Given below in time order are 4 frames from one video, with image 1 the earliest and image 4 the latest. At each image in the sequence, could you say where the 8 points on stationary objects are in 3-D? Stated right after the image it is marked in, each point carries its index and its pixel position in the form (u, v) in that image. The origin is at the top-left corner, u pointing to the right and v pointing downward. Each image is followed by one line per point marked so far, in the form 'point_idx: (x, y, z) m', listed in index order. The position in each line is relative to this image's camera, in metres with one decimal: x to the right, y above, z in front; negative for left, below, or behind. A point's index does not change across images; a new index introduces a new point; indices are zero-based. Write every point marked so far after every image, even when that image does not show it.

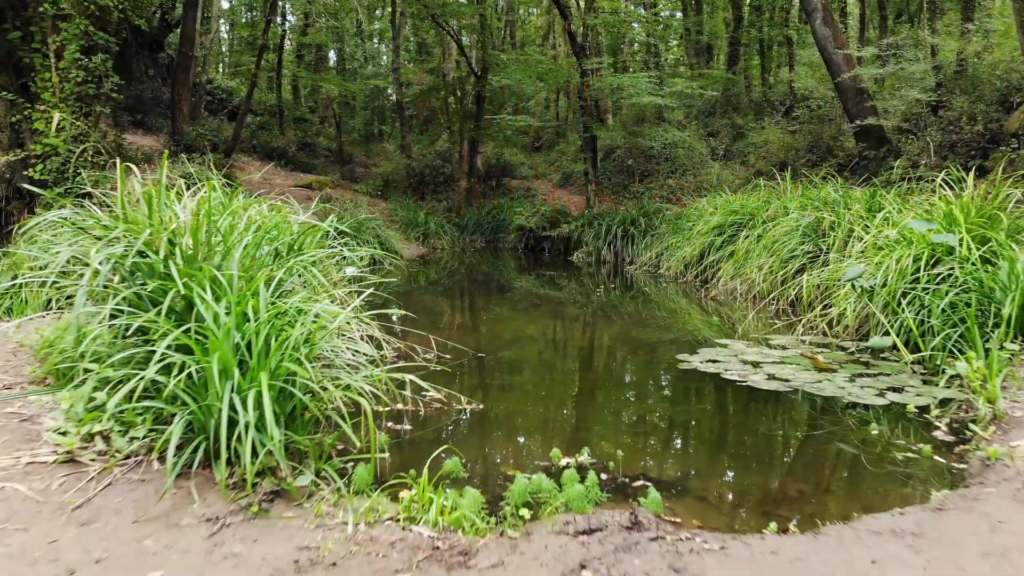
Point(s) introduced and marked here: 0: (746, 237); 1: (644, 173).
0: (+2.7, +0.6, +6.2) m
1: (+3.3, +2.9, +13.1) m
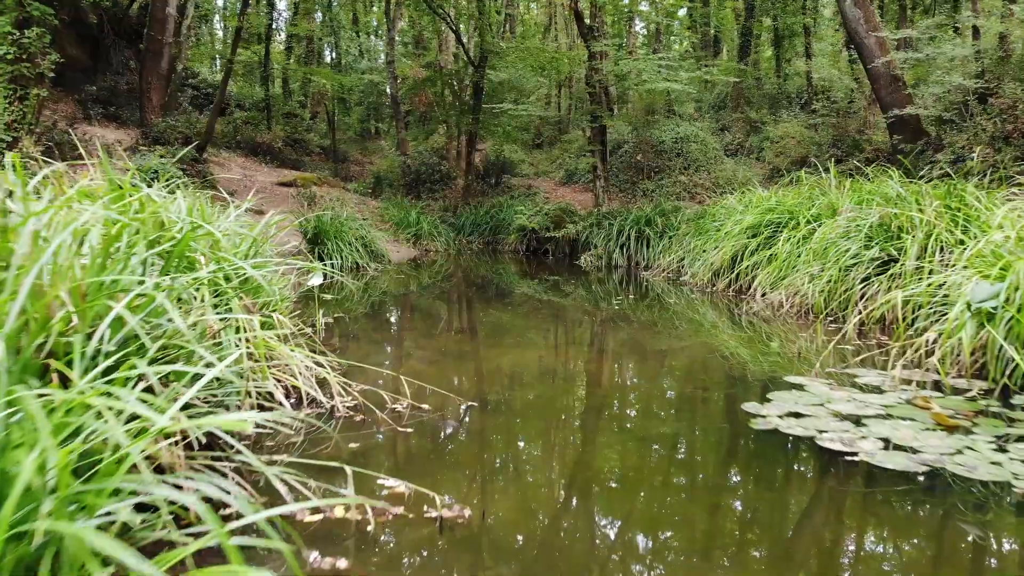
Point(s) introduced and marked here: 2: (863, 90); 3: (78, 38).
0: (+2.7, +0.5, +5.2) m
1: (+3.3, +2.8, +12.2) m
2: (+8.1, +4.6, +12.2) m
3: (-10.9, +6.3, +13.2) m
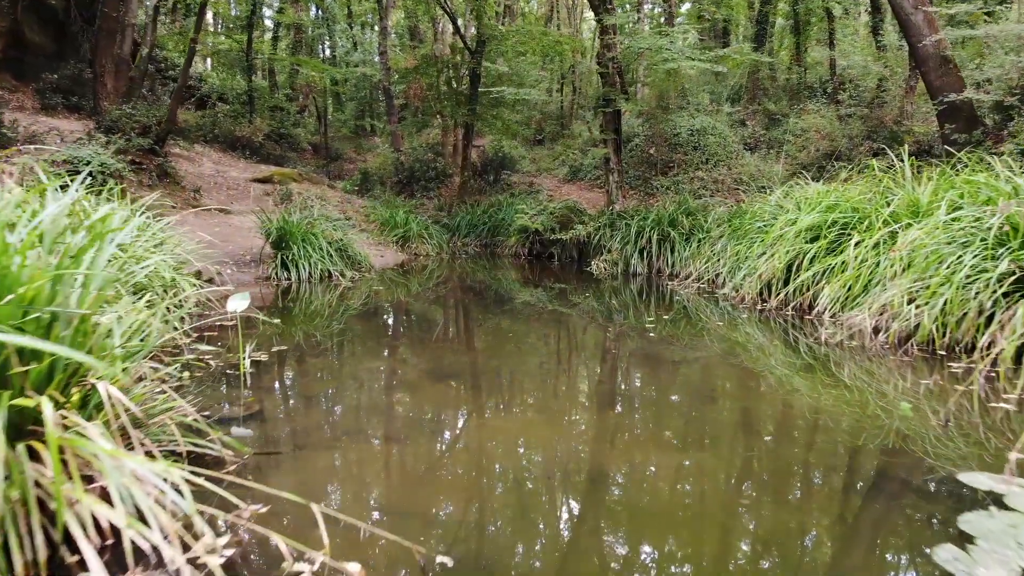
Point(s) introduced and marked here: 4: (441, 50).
0: (+2.8, +0.3, +4.2) m
1: (+3.3, +2.6, +11.1) m
2: (+8.2, +4.5, +11.2) m
3: (-10.9, +6.1, +12.1) m
4: (-2.0, +6.6, +14.6) m
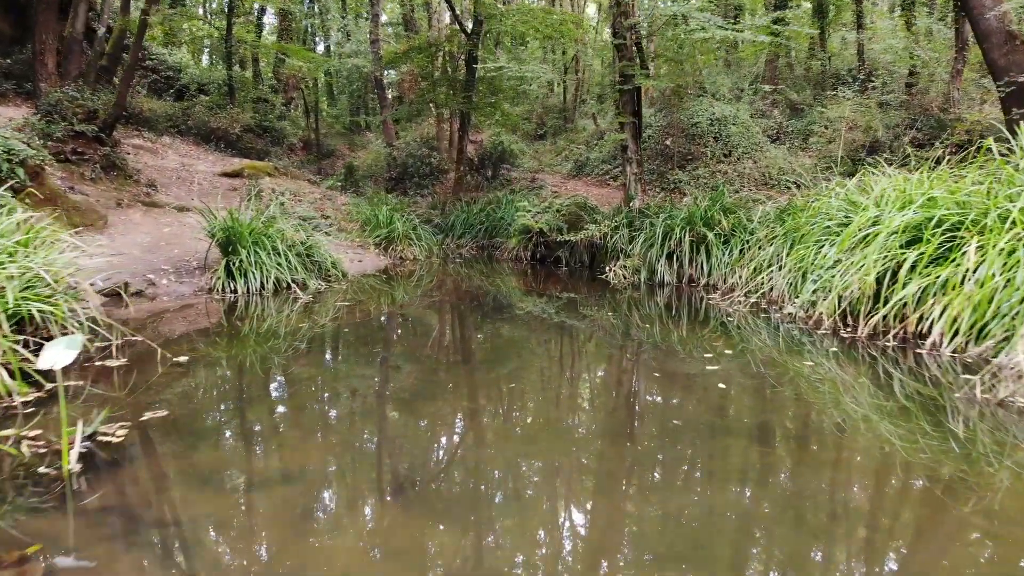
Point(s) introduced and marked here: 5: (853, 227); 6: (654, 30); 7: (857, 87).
0: (+2.8, +0.2, +3.1) m
1: (+3.3, +2.5, +10.0) m
2: (+8.2, +4.3, +10.1) m
3: (-10.9, +6.0, +11.0) m
4: (-2.0, +6.4, +13.5) m
5: (+2.5, +0.4, +4.0) m
6: (+2.0, +3.6, +7.6) m
7: (+7.6, +4.4, +11.6) m
